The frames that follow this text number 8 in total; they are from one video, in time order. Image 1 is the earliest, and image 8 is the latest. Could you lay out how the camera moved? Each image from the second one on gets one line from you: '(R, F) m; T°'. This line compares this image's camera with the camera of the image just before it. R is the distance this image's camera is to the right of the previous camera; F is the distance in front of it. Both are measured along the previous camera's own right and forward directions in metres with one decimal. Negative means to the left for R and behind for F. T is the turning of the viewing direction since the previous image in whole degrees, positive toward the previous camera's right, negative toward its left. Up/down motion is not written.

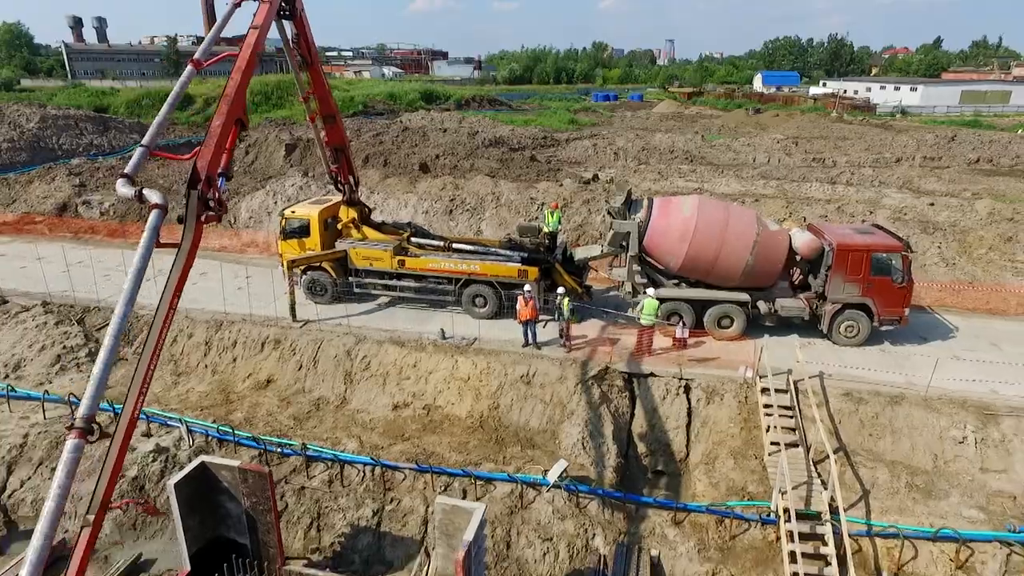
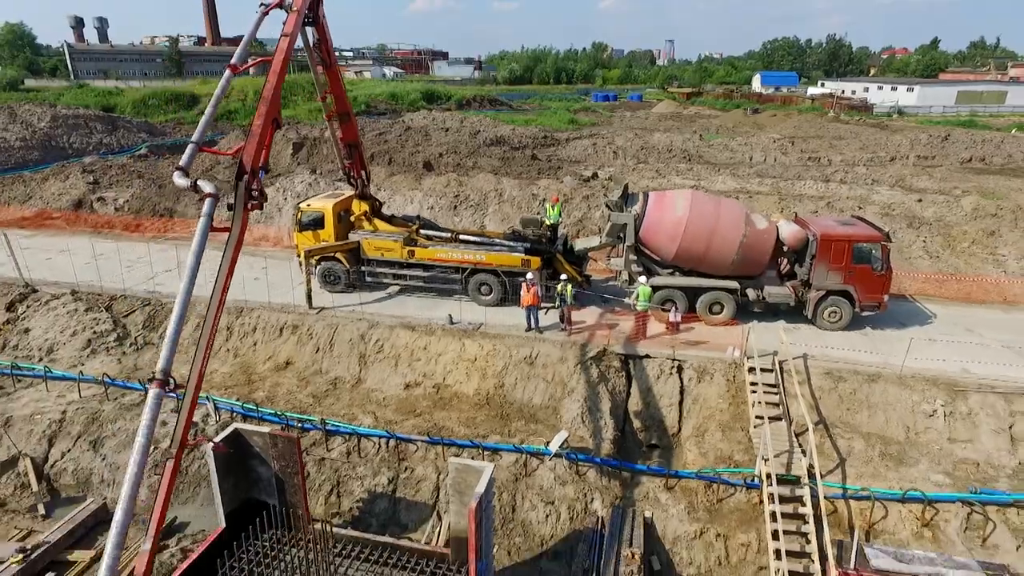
(-0.1, -0.6) m; 0°
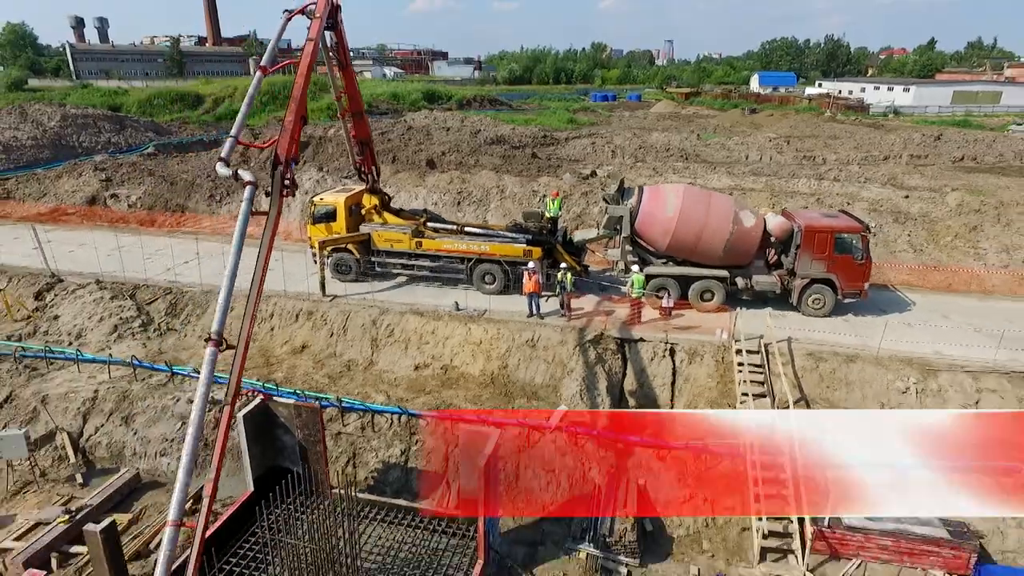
(-0.1, -0.6) m; 0°
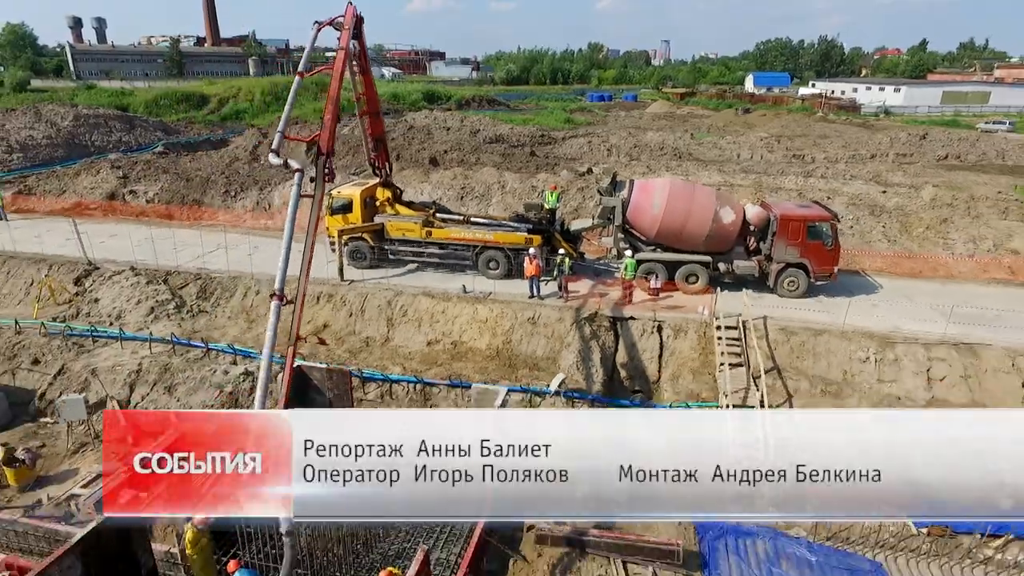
(-0.1, -1.0) m; 0°
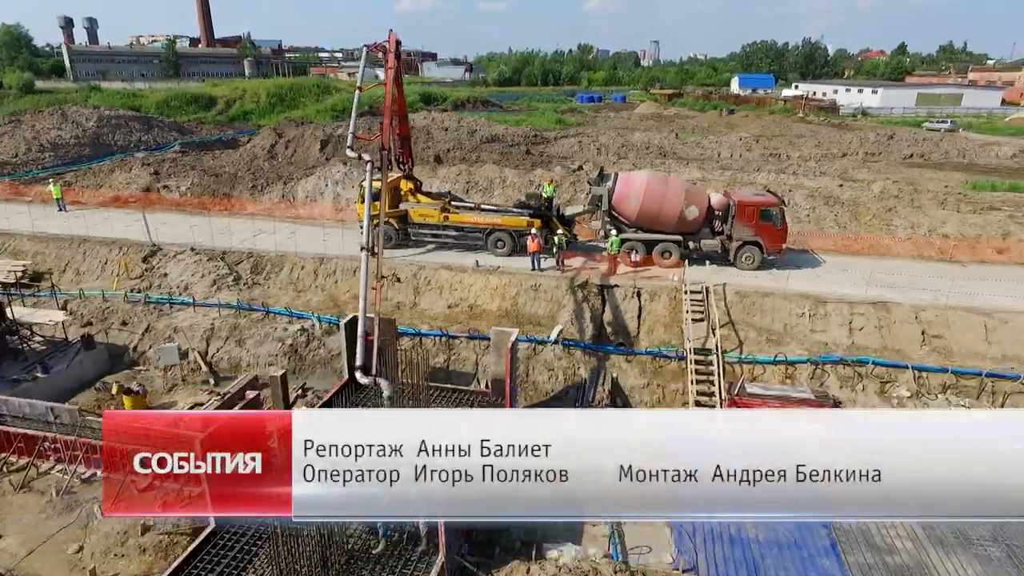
(-0.3, -2.1) m; +1°
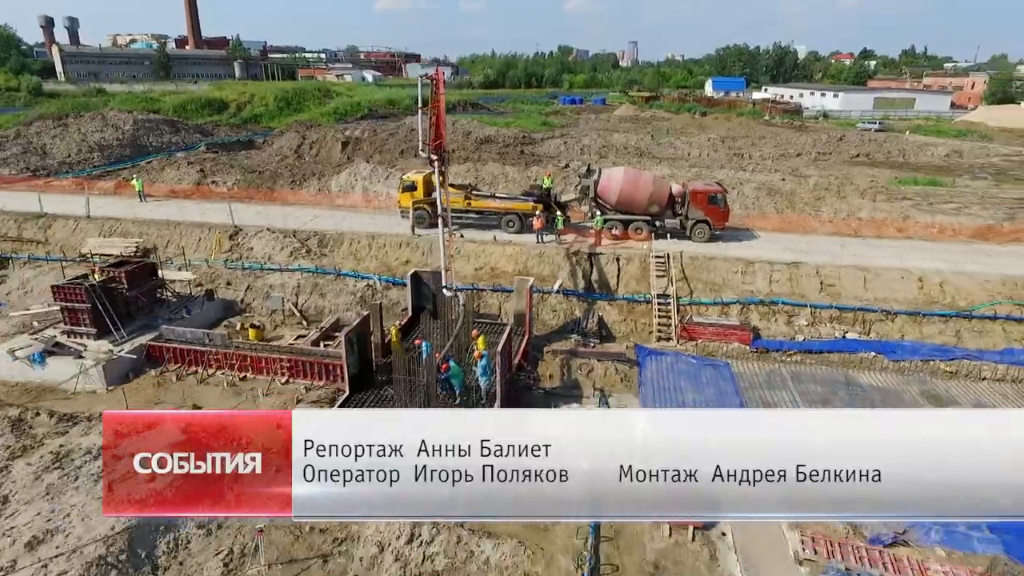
(-0.8, -3.9) m; +2°
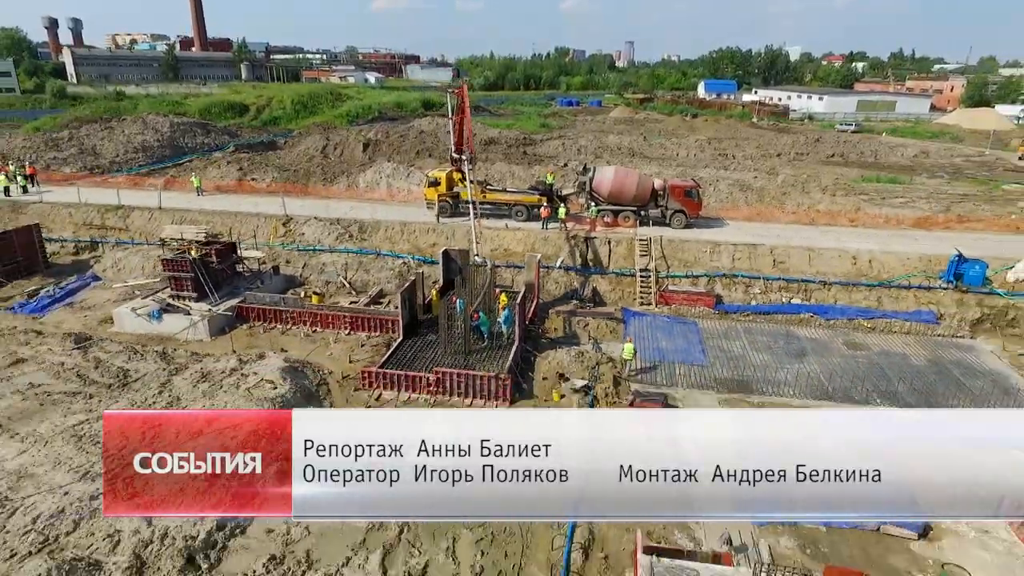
(-0.4, -3.3) m; 0°
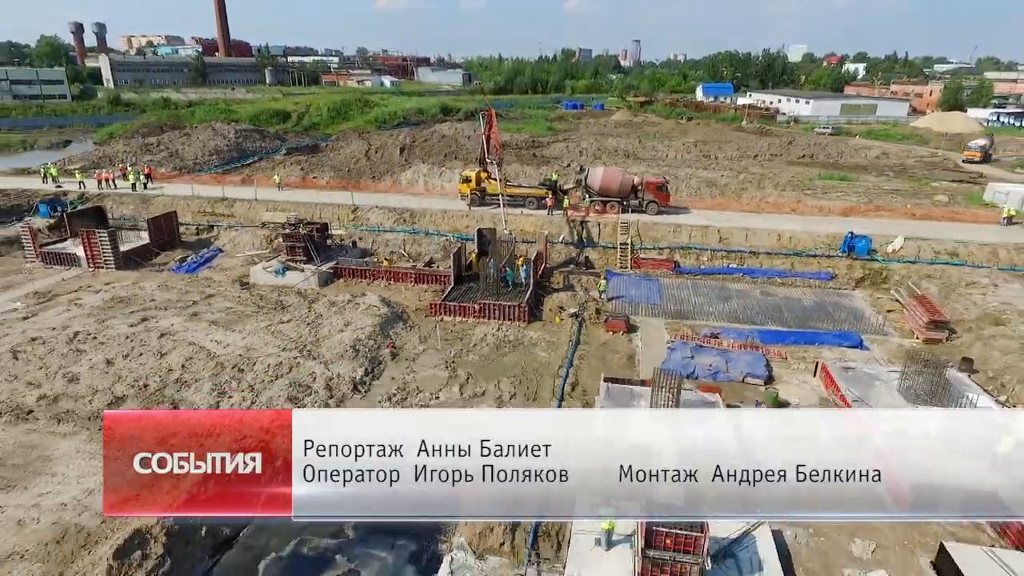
(-0.3, -6.5) m; -1°
